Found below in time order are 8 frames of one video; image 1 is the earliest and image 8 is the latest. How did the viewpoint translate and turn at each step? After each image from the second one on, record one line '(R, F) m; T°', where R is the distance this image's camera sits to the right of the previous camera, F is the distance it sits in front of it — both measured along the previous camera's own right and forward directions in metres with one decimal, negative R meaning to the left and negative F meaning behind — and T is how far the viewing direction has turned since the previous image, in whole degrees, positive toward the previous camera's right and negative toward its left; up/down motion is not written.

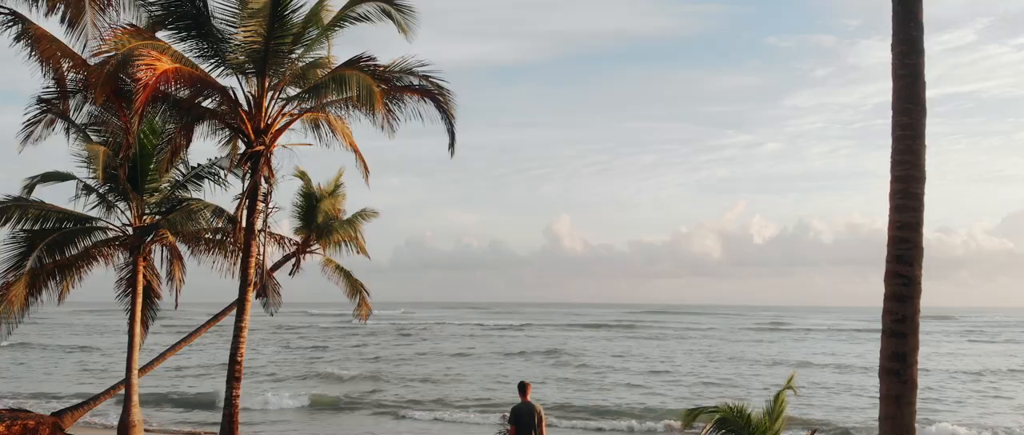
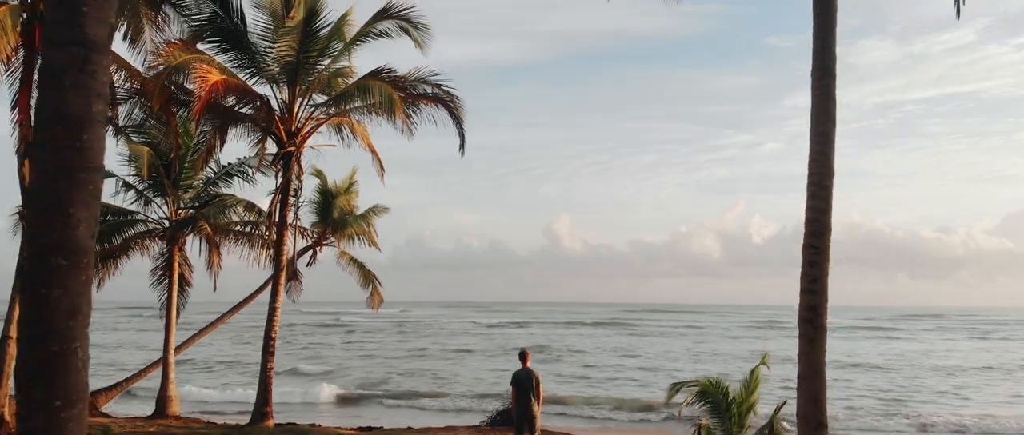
(0.0, -1.2) m; 0°
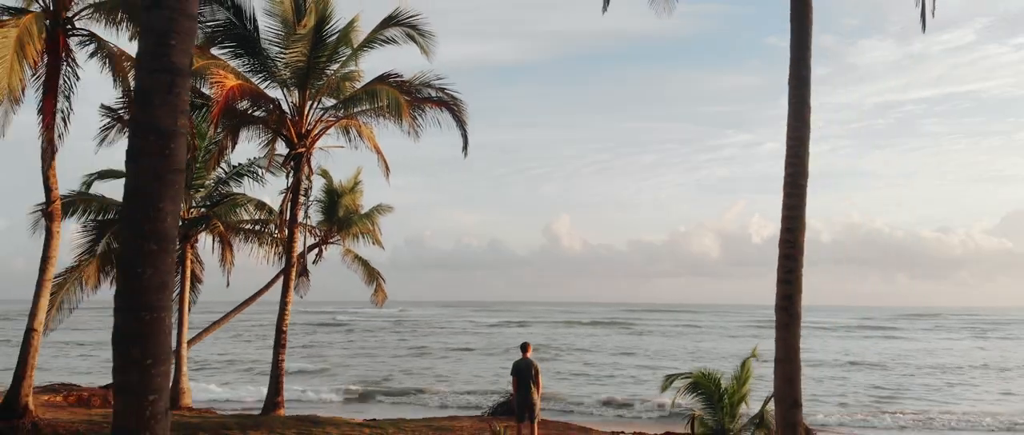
(0.0, -0.5) m; 0°
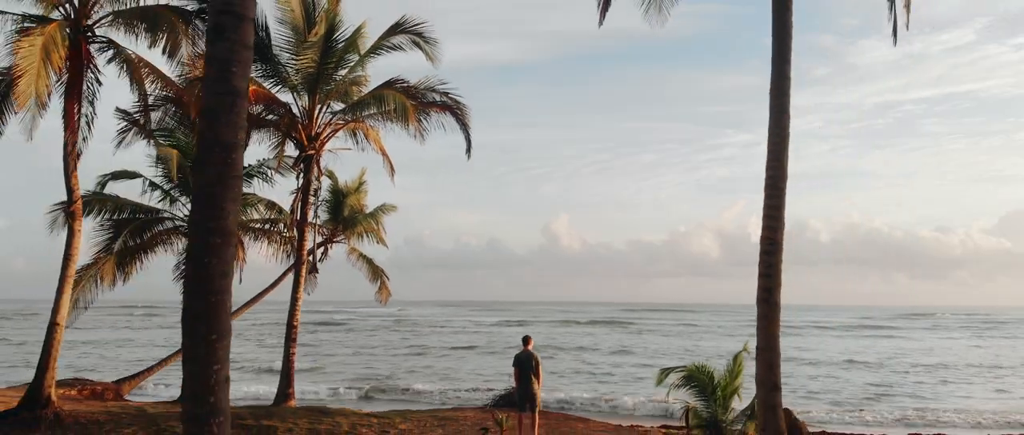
(0.0, -0.5) m; 0°
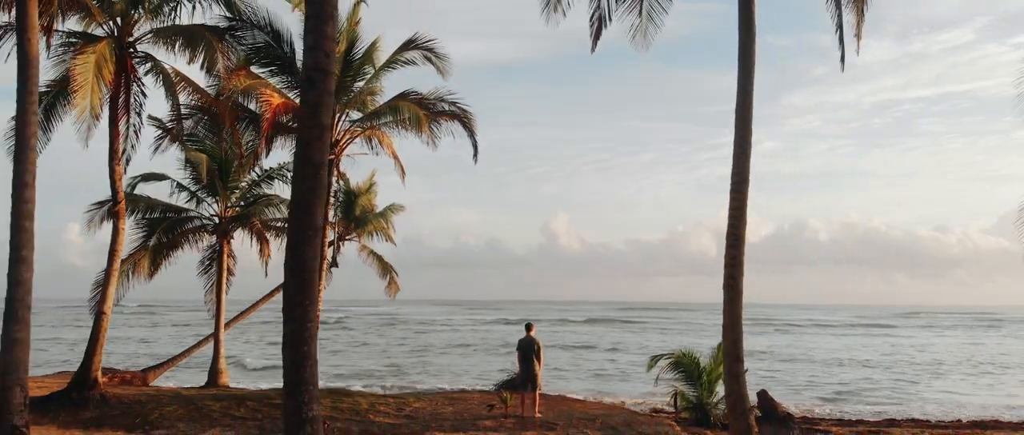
(-0.1, -1.1) m; 0°
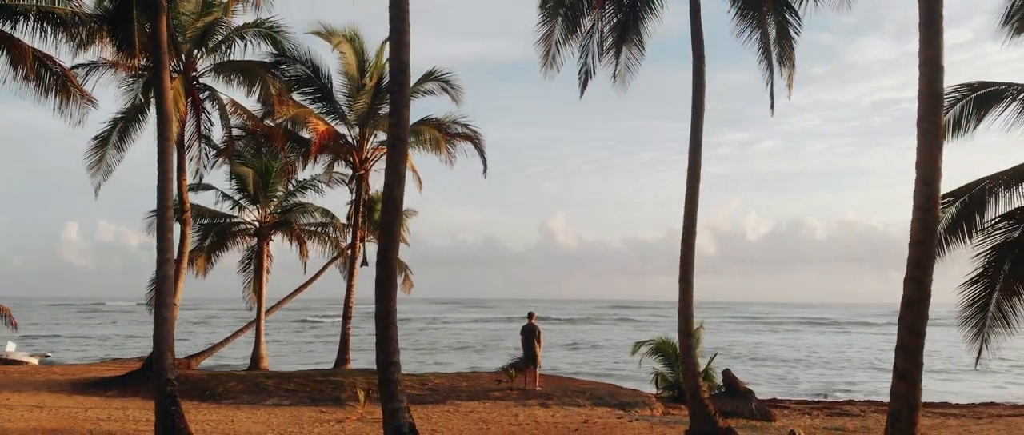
(-0.1, -2.3) m; 0°
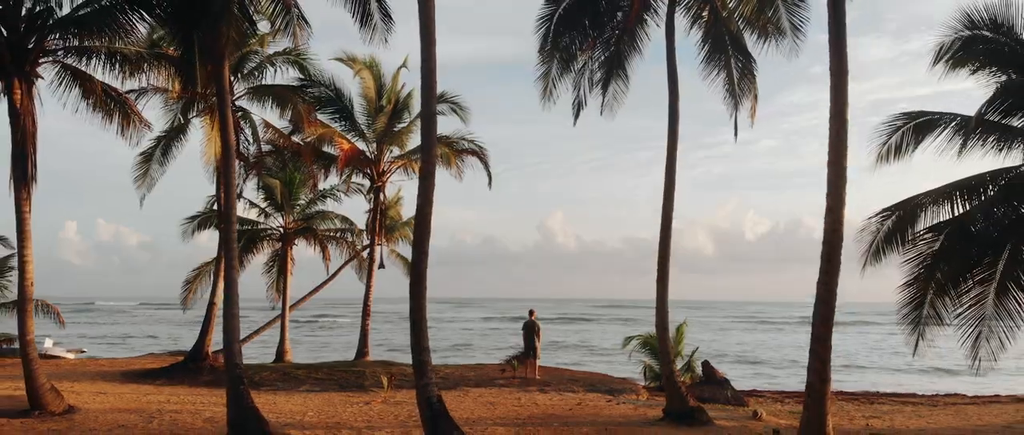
(-0.1, -1.7) m; 0°
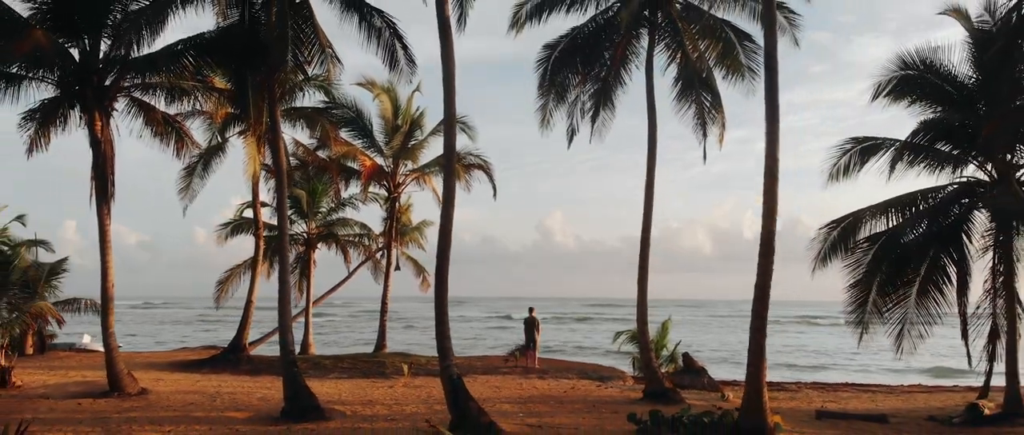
(-0.1, -2.1) m; 0°
